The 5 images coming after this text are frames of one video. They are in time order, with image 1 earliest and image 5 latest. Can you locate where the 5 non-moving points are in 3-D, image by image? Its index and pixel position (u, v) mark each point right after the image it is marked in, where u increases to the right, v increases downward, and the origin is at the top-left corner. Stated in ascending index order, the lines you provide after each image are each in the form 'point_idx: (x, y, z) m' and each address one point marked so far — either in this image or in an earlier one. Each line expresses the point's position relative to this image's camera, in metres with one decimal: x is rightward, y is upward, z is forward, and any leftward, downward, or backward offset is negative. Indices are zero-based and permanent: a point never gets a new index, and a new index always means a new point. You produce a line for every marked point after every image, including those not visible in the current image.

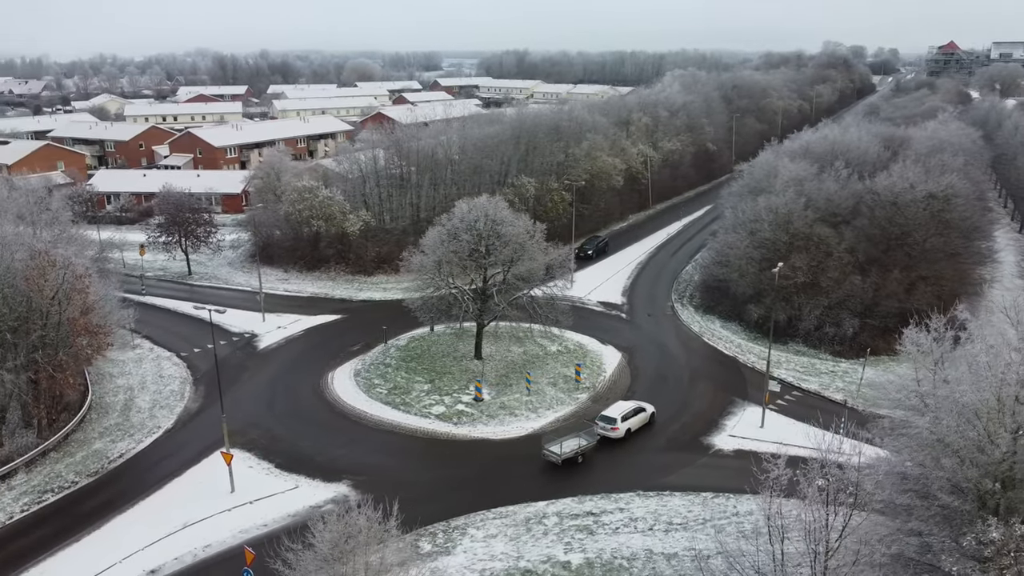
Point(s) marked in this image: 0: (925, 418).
0: (+7.4, -2.4, +14.7) m
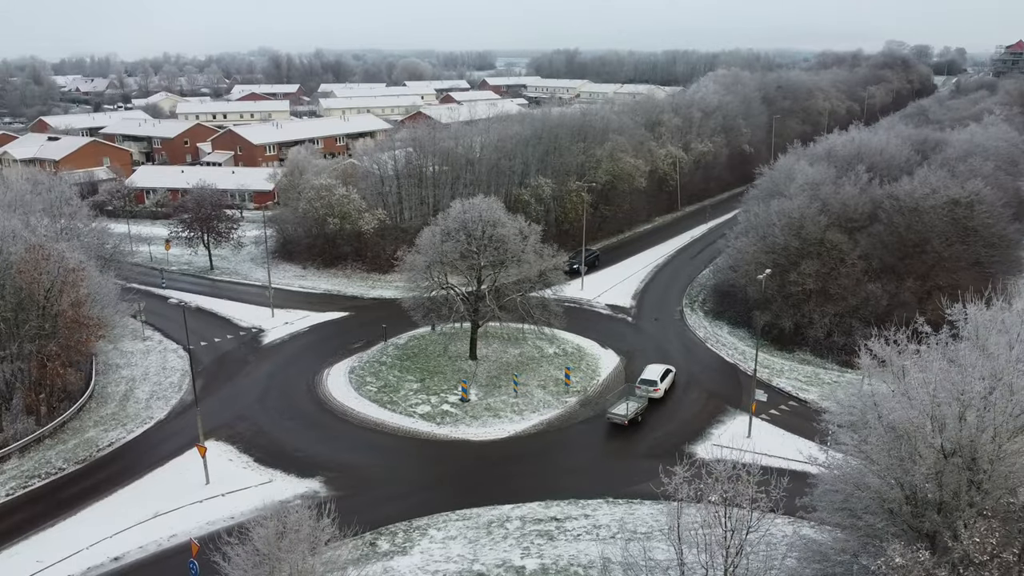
0: (+6.1, -2.6, +14.1) m
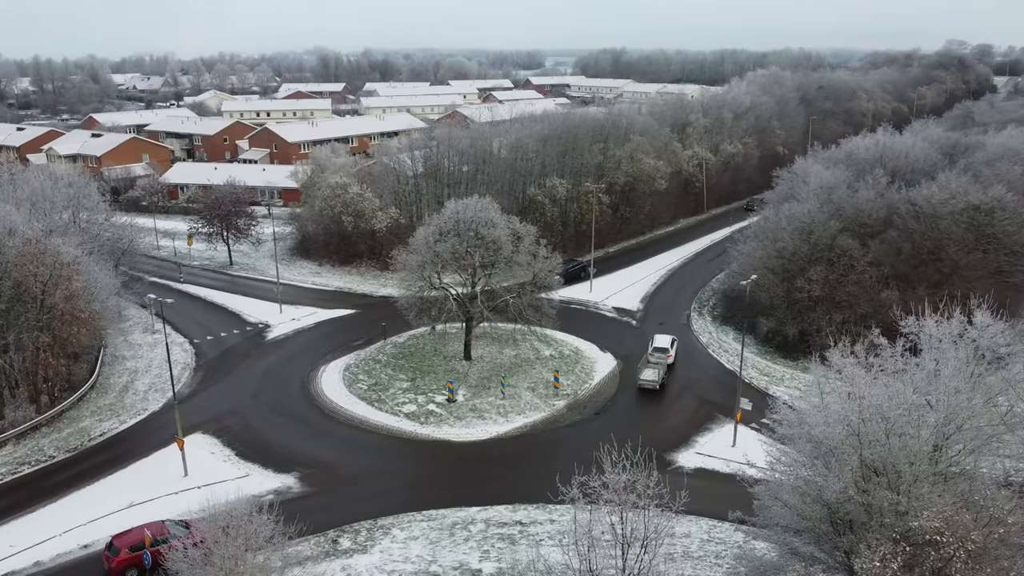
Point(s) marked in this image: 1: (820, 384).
0: (+4.8, -2.7, +13.7) m
1: (+5.8, -1.8, +15.4) m
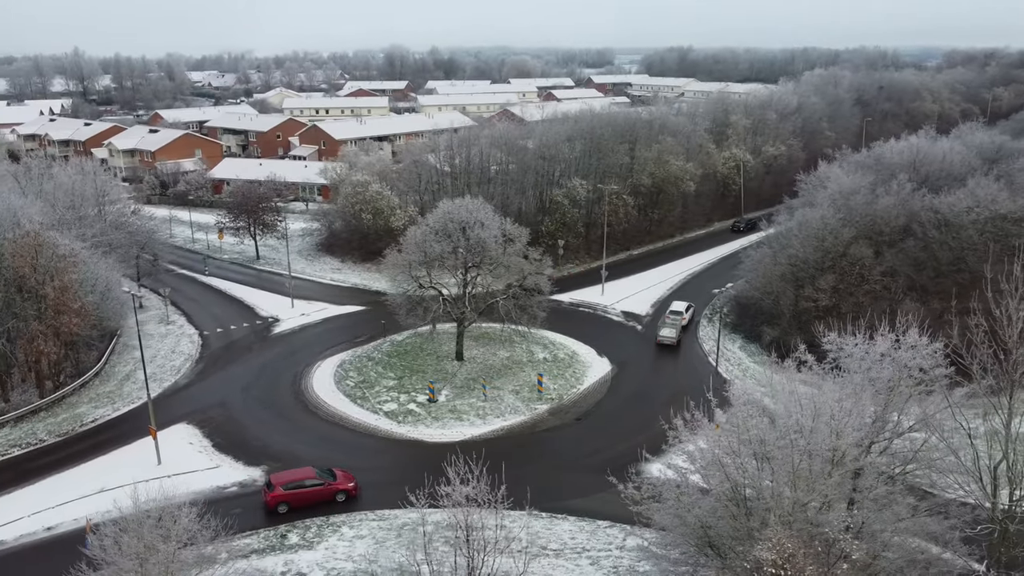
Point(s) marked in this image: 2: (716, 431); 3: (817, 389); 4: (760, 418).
0: (+2.9, -2.9, +13.2) m
1: (+4.1, -2.0, +14.8) m
2: (+3.3, -2.3, +13.1) m
3: (+5.3, -1.7, +14.1) m
4: (+3.9, -2.1, +12.8) m
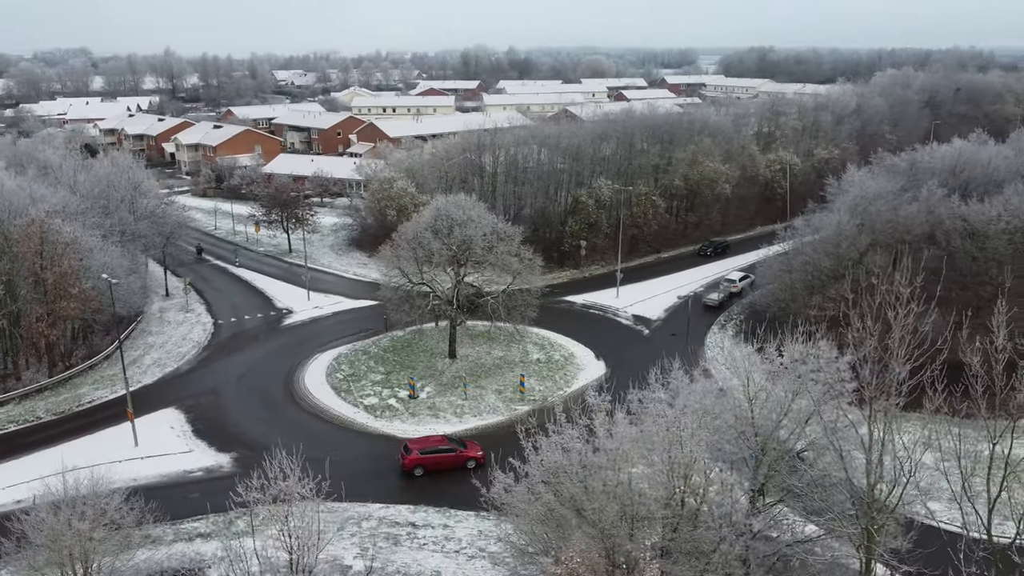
0: (+0.8, -3.0, +12.8) m
1: (+2.2, -2.1, +14.2) m
2: (+1.2, -2.3, +12.6) m
3: (+3.3, -1.8, +13.4) m
4: (+1.8, -2.1, +12.3) m
